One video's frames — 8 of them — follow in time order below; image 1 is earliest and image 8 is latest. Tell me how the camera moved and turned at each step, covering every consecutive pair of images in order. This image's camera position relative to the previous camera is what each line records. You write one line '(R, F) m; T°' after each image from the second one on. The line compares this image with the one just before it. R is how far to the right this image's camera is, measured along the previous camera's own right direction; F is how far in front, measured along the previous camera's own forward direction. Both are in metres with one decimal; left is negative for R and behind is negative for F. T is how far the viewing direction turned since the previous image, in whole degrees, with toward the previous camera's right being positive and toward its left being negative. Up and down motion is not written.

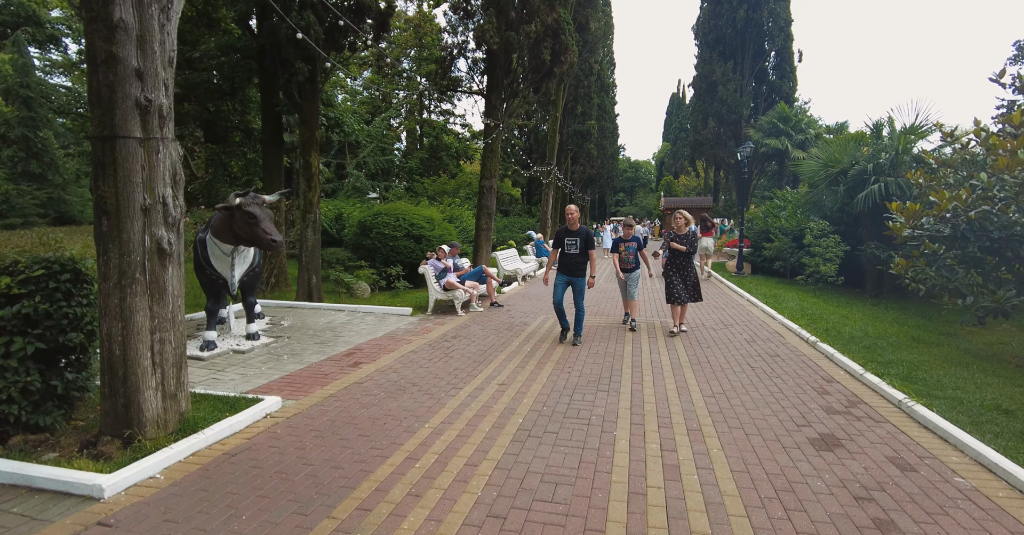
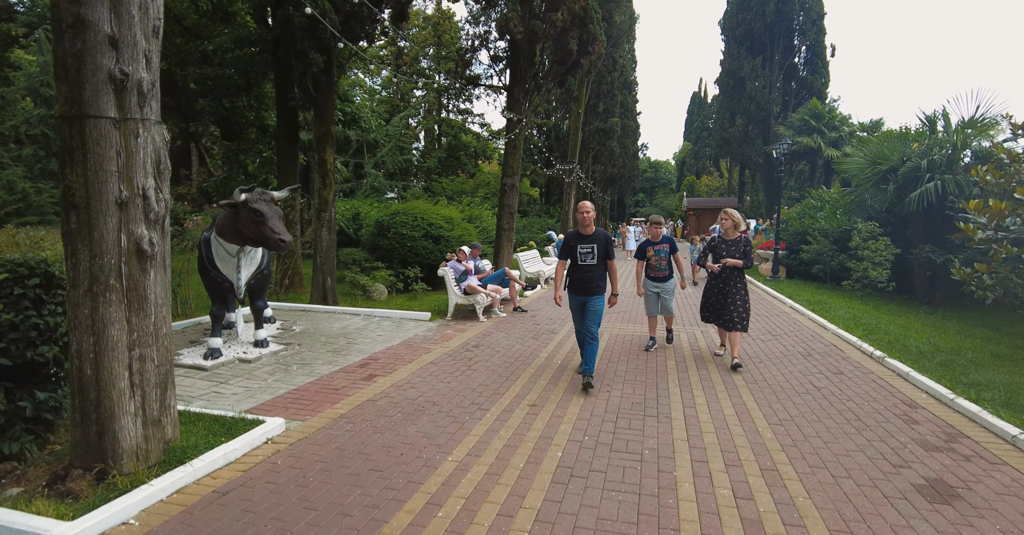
(-0.2, +0.6) m; -2°
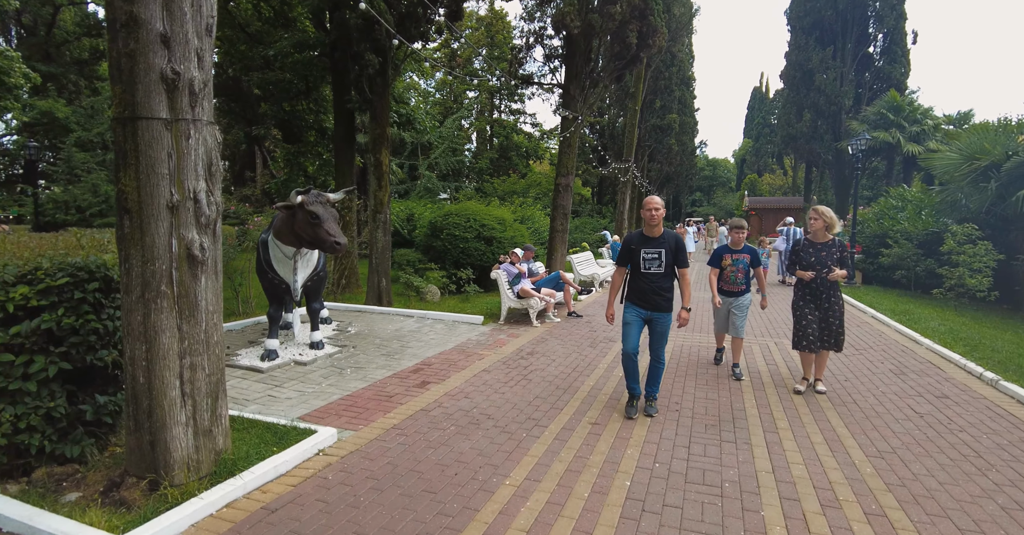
(-0.1, +0.3) m; -5°
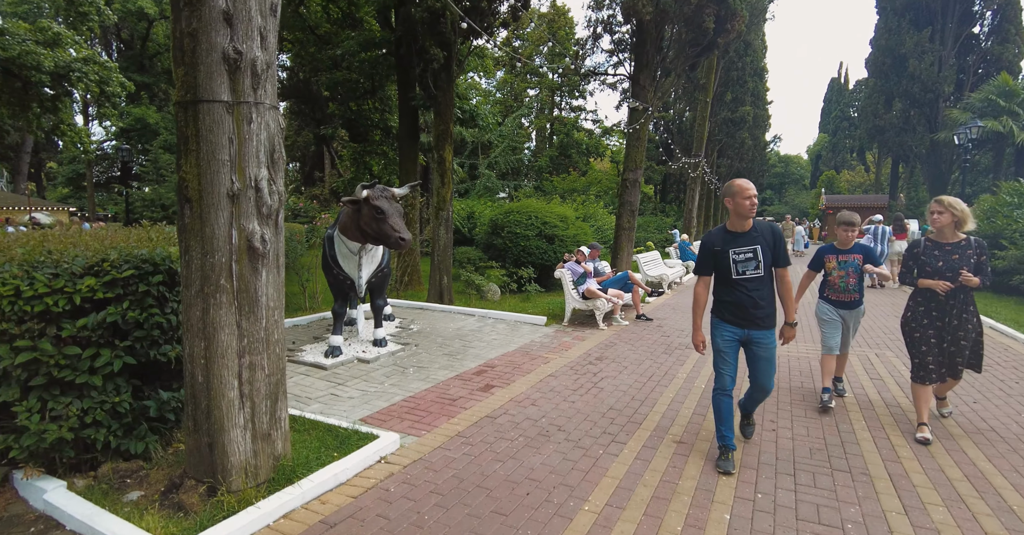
(-0.1, +0.4) m; -6°
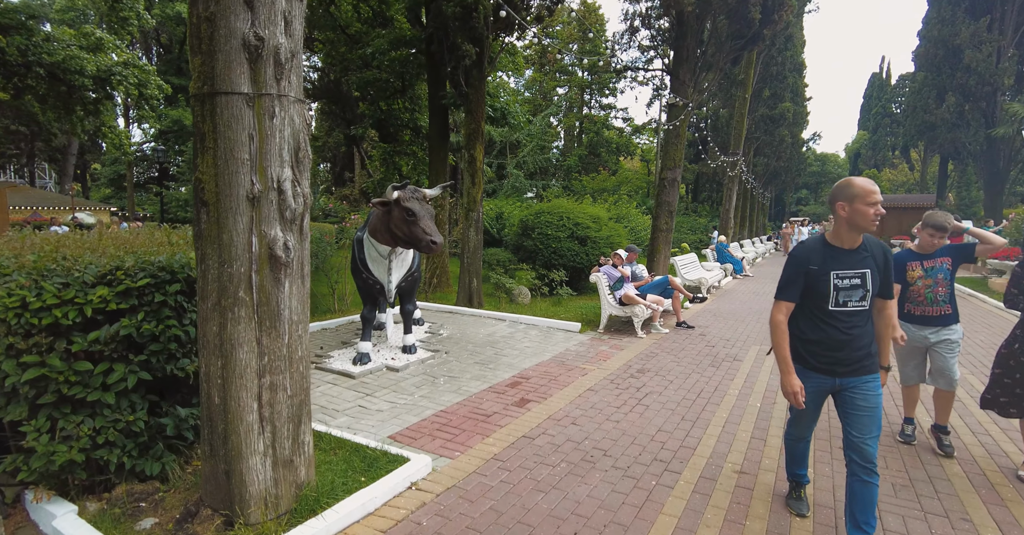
(-0.1, +0.3) m; -3°
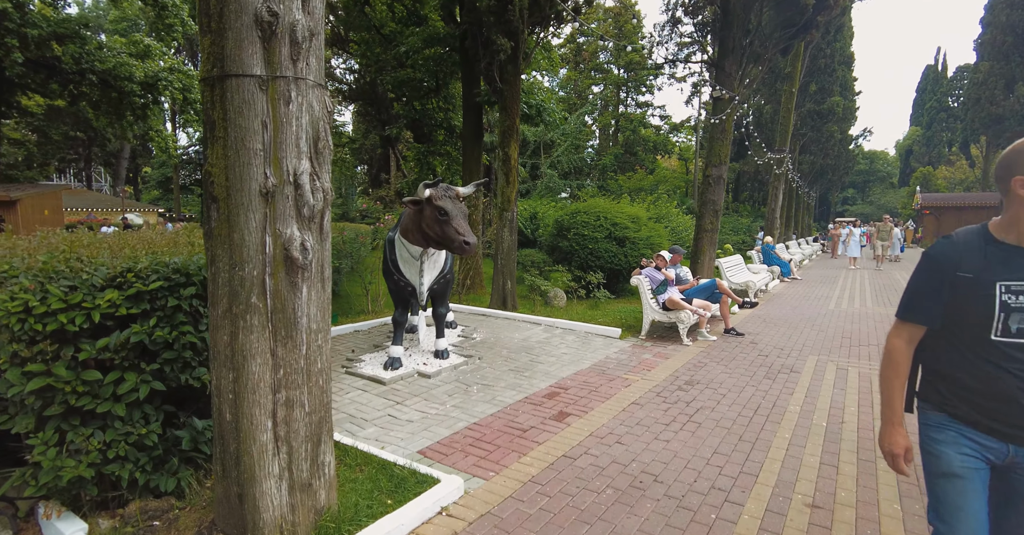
(0.0, +0.3) m; -4°
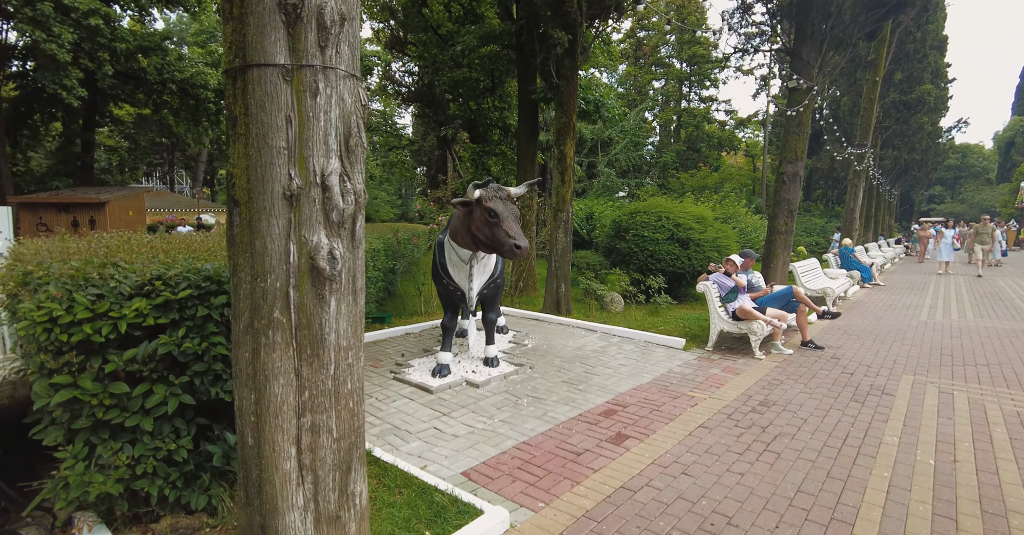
(0.0, +0.3) m; -6°
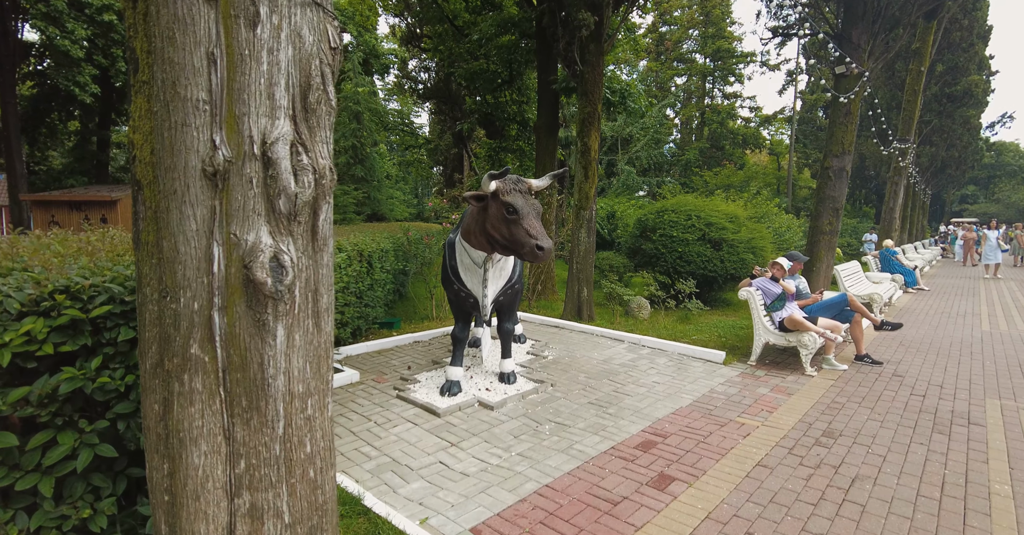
(0.0, +0.7) m; -2°
